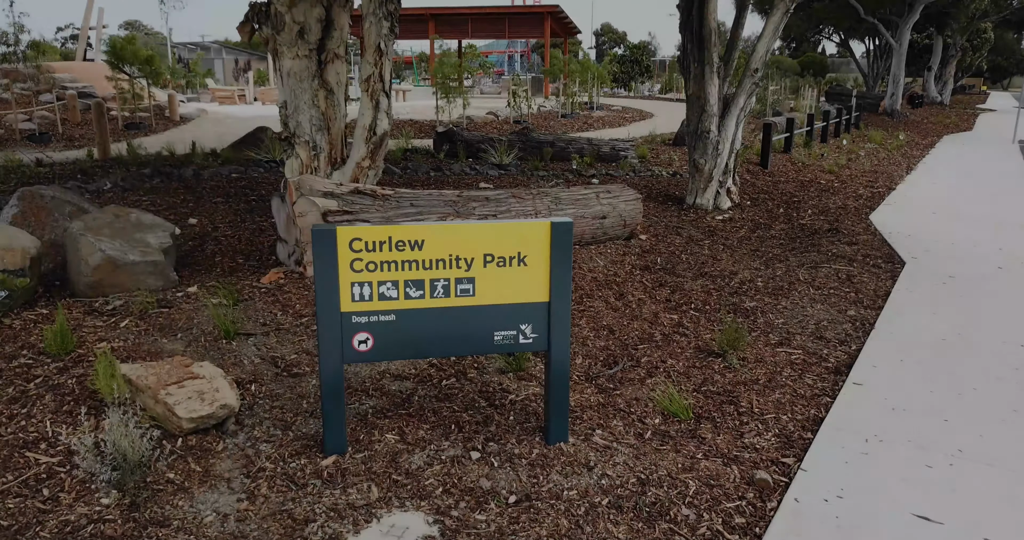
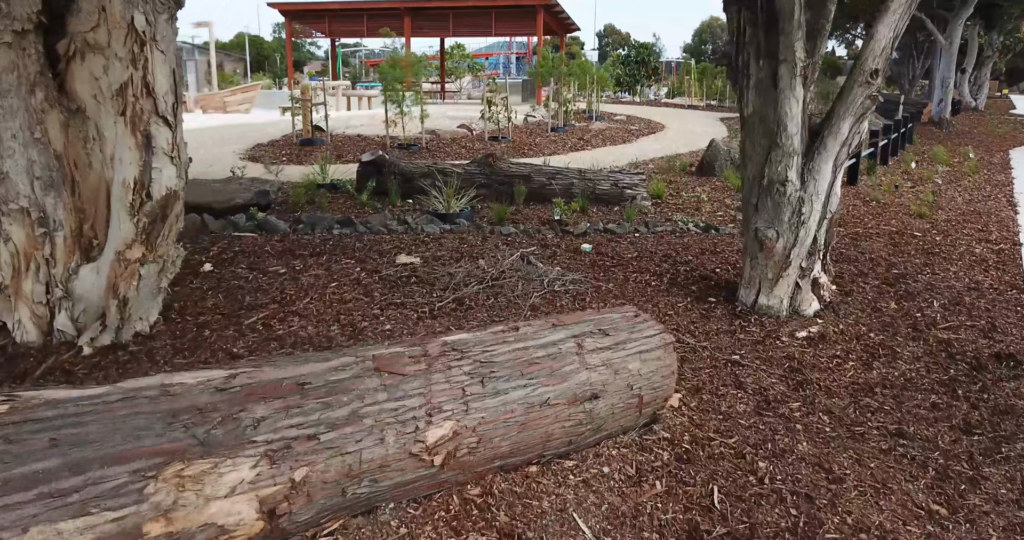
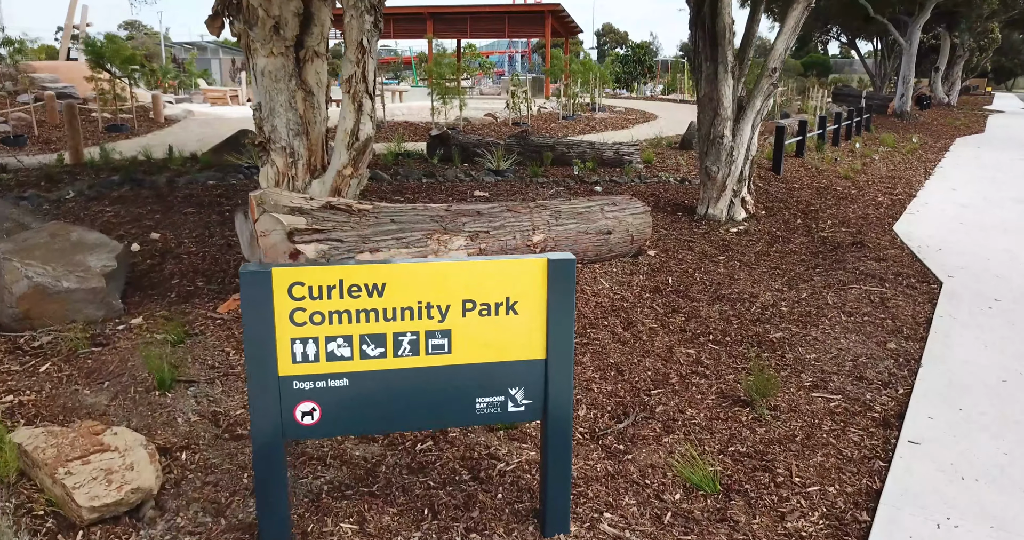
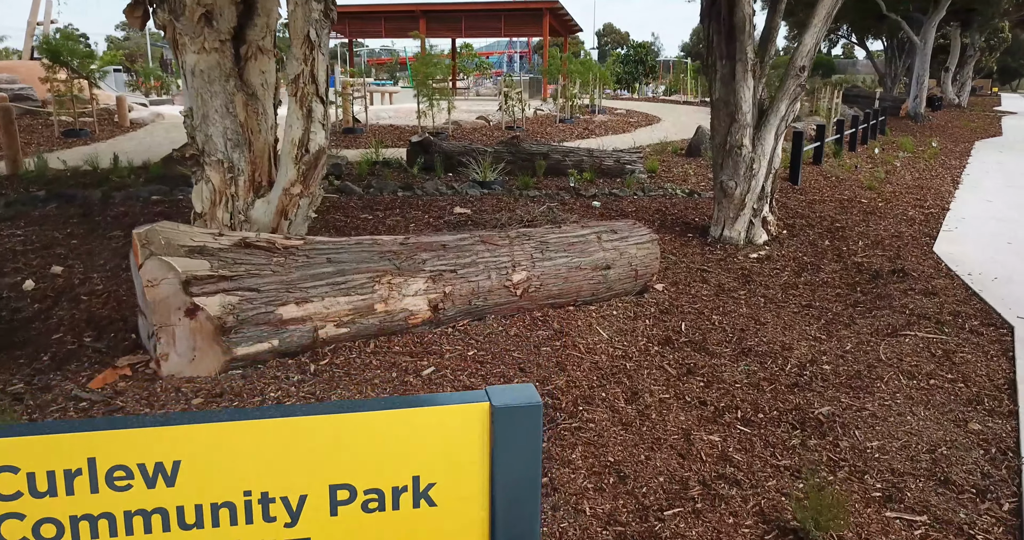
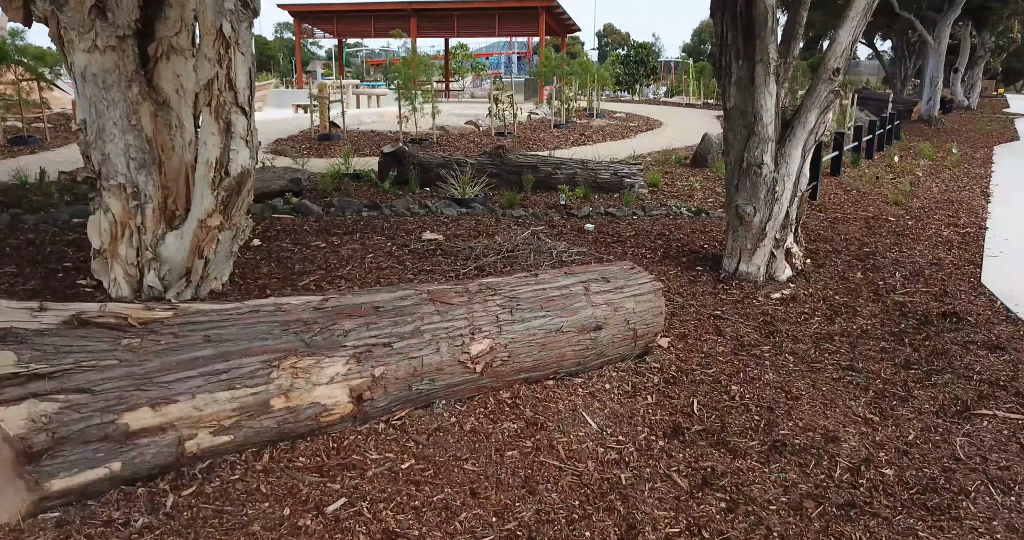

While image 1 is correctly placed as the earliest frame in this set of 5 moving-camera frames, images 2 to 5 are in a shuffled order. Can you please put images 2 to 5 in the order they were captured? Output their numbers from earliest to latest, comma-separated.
3, 4, 5, 2
